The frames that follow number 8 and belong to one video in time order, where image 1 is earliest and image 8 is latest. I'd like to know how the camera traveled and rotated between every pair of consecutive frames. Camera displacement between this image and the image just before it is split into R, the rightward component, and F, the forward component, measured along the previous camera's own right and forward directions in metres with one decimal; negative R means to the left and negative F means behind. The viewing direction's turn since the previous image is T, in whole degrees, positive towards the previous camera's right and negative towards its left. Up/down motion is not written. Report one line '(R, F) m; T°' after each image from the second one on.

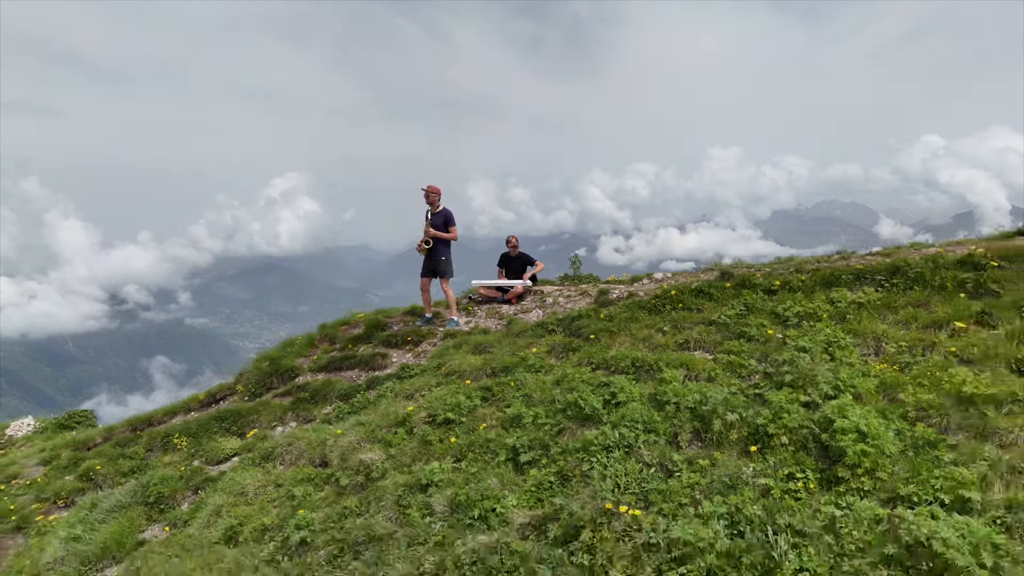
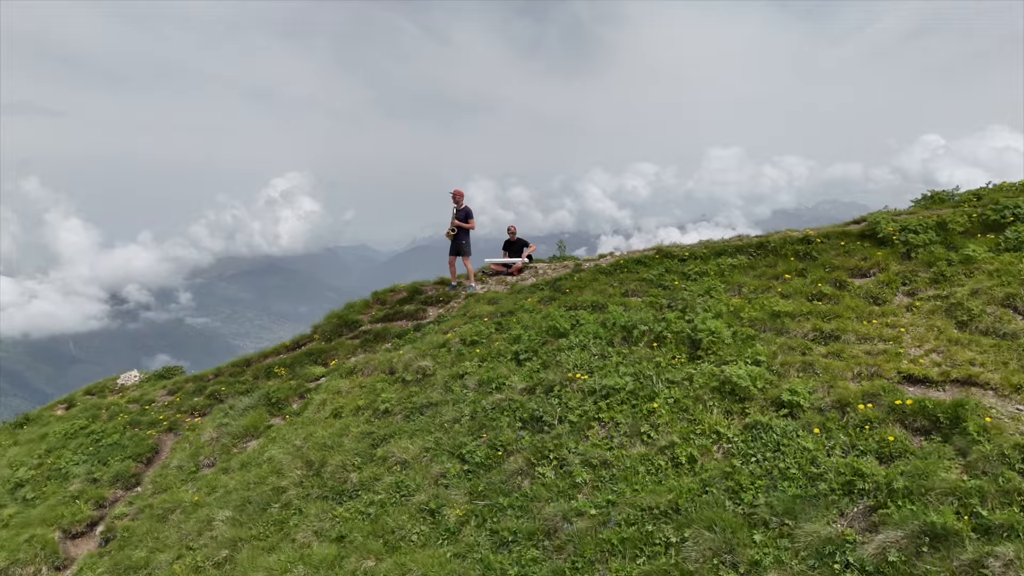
(0.0, -5.2) m; 0°
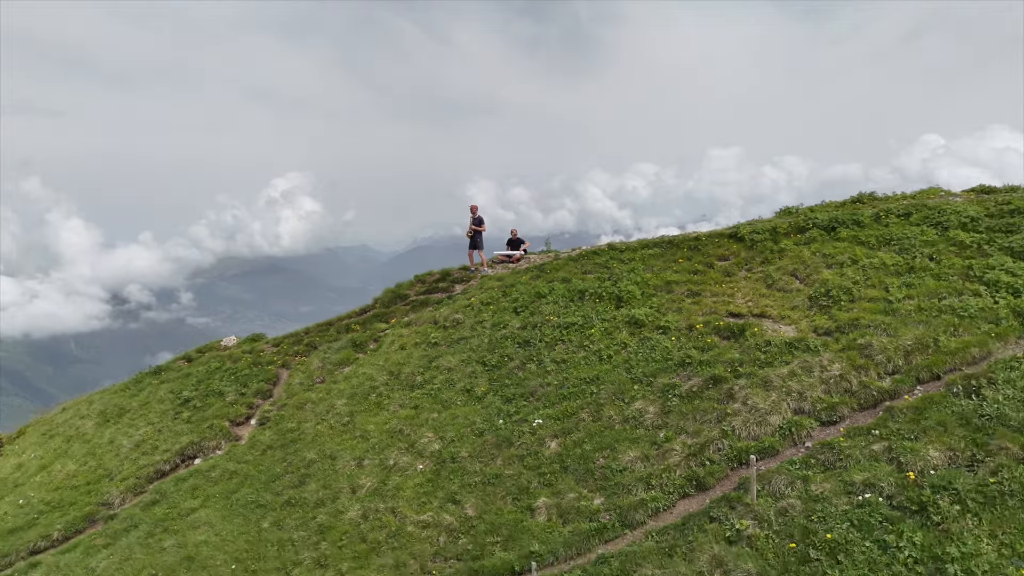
(0.0, -8.5) m; 0°
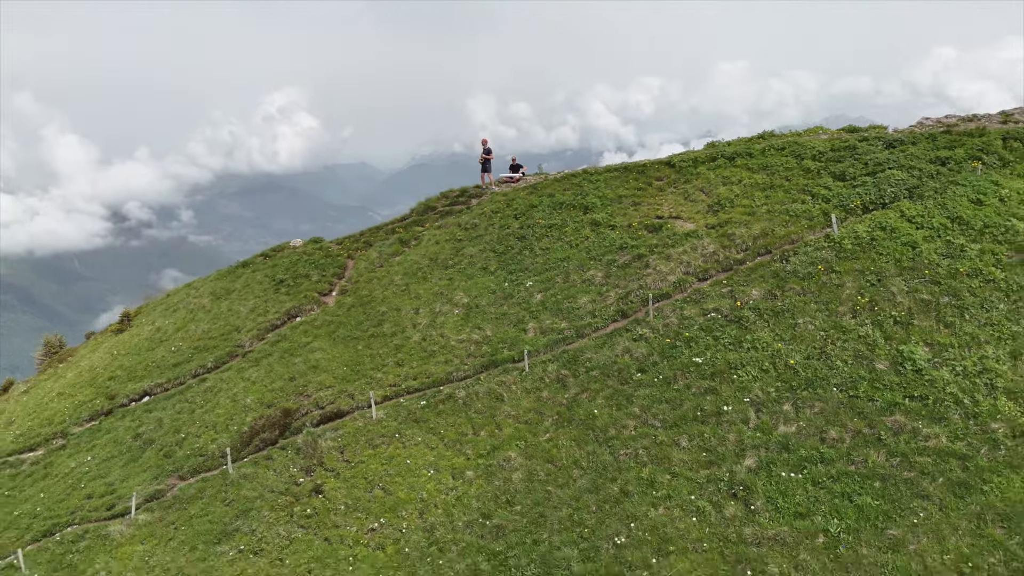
(0.0, -10.0) m; 0°
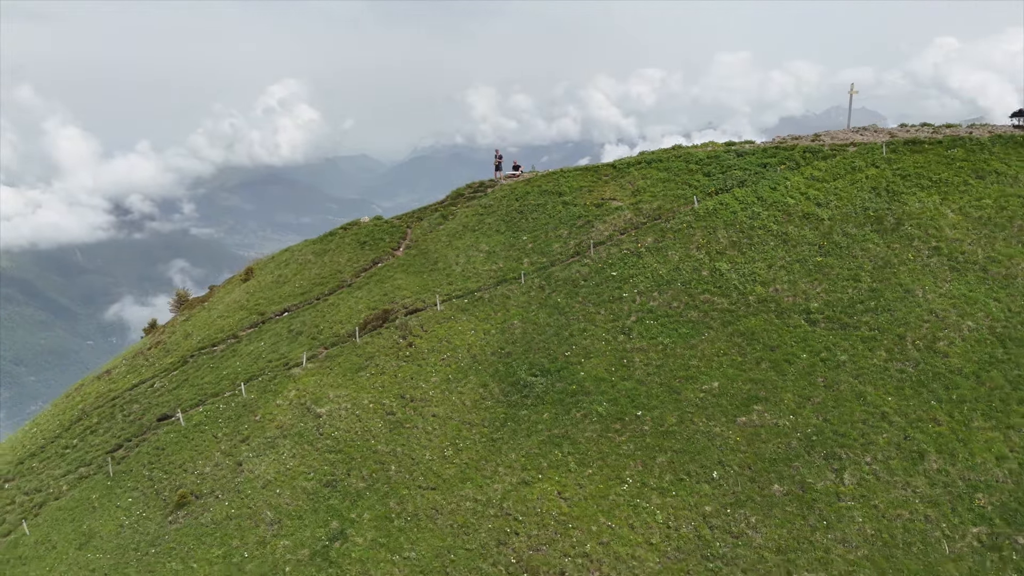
(-0.1, -19.2) m; 0°
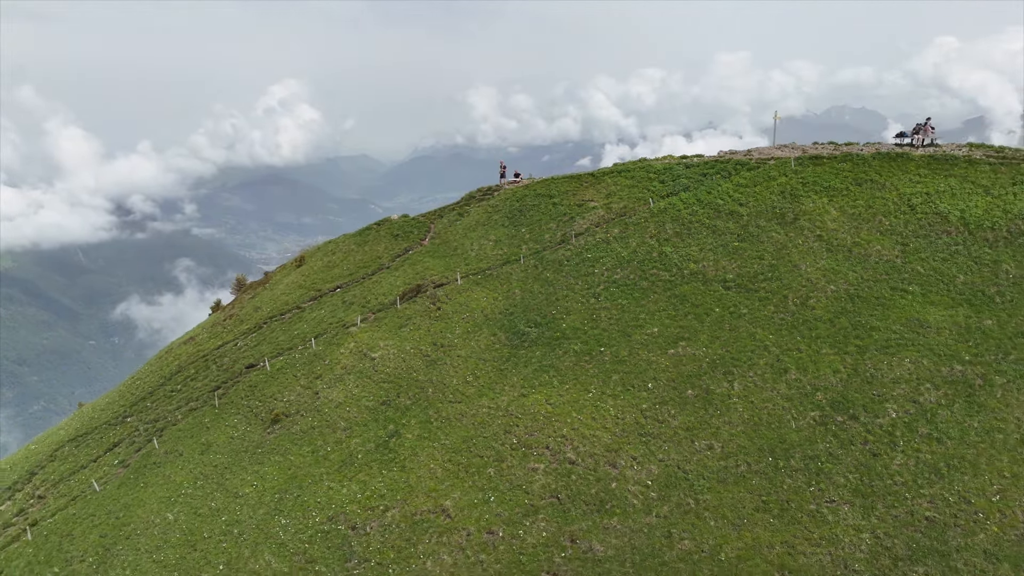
(-0.1, -14.6) m; 0°
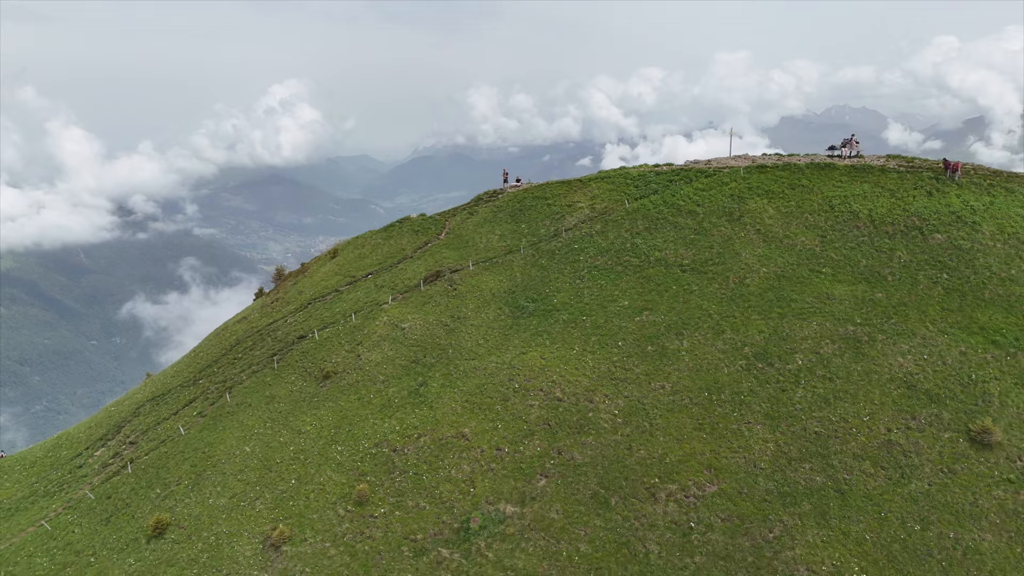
(-0.1, -13.6) m; 0°
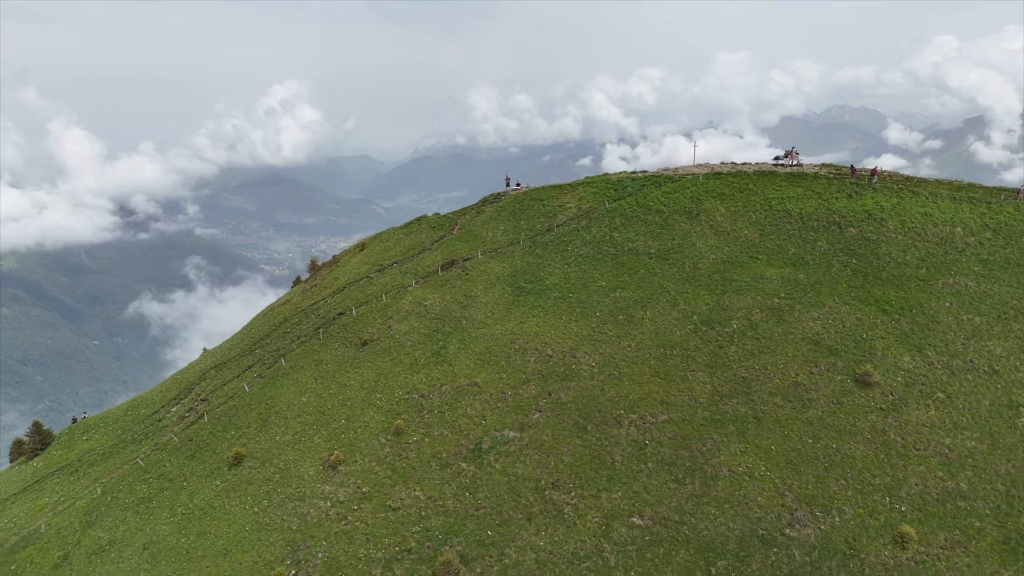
(-0.1, -16.1) m; 0°
